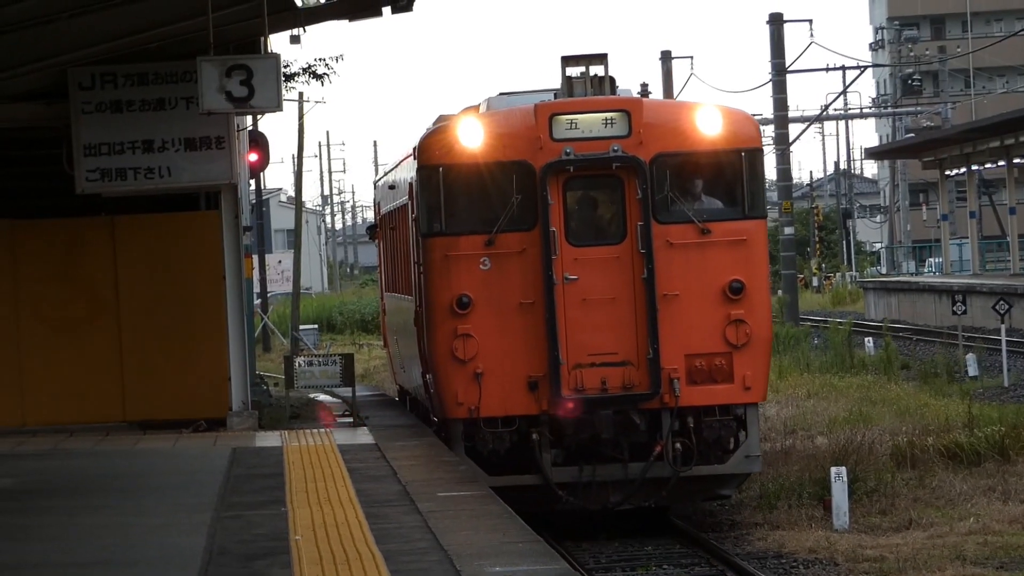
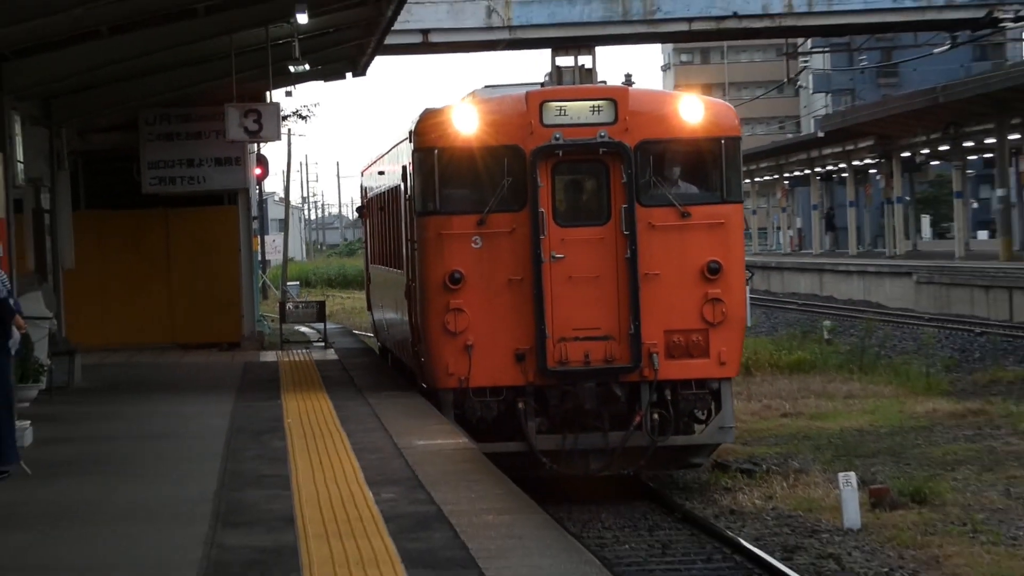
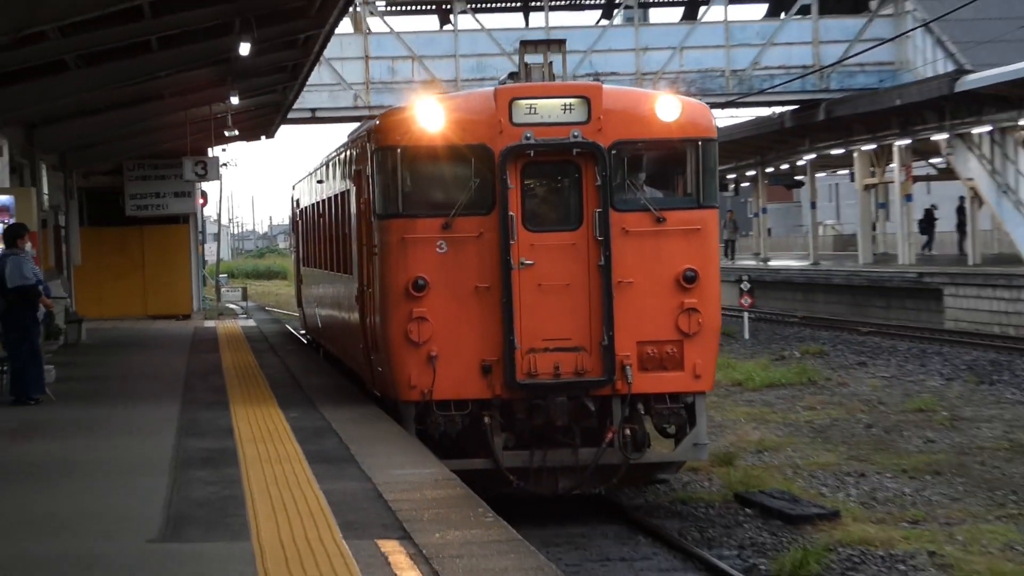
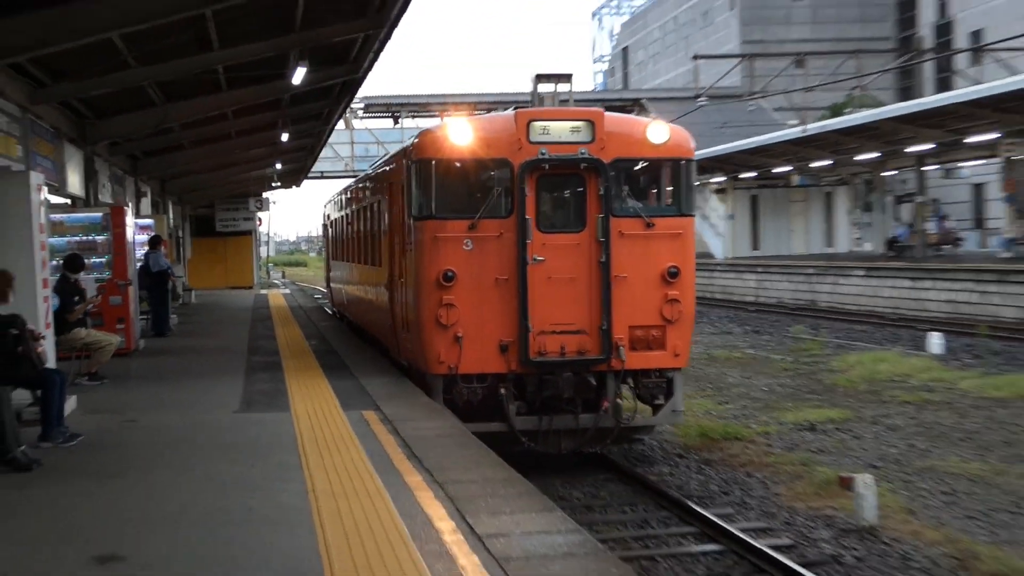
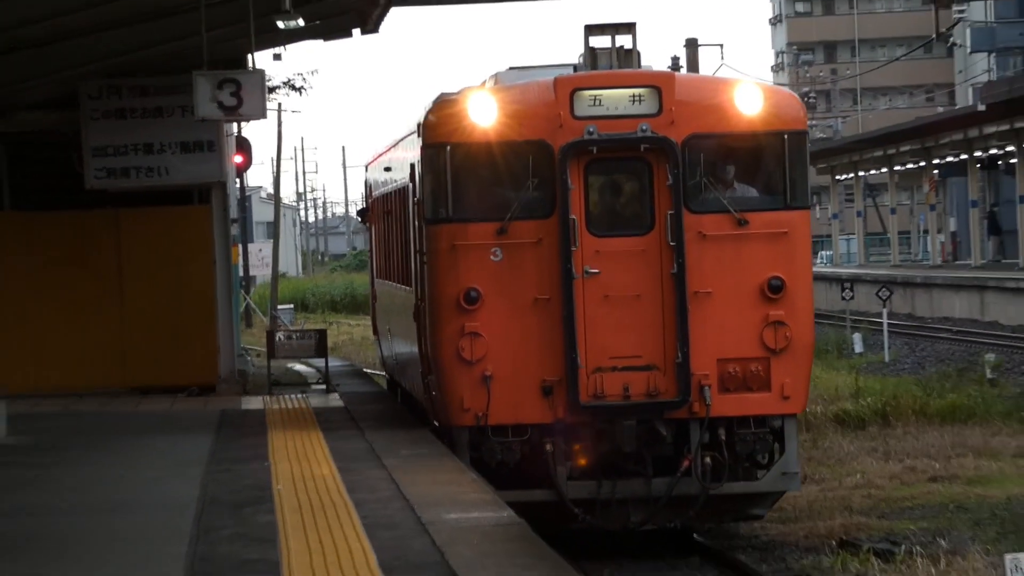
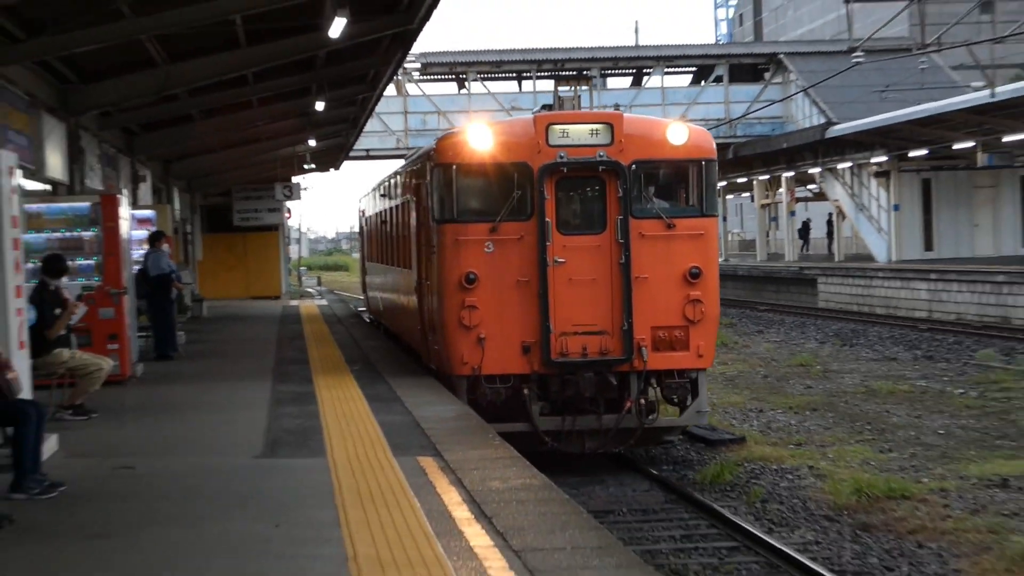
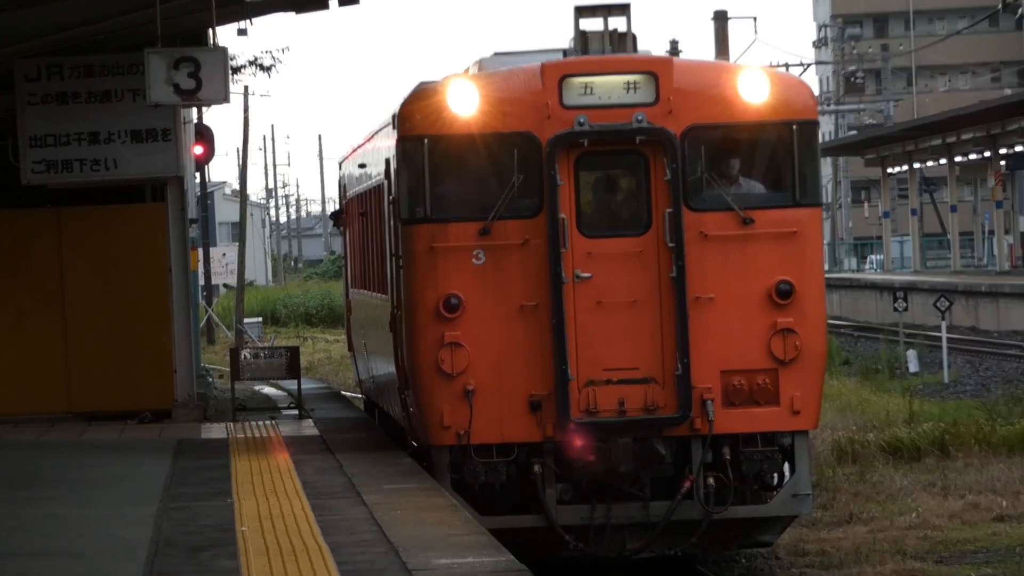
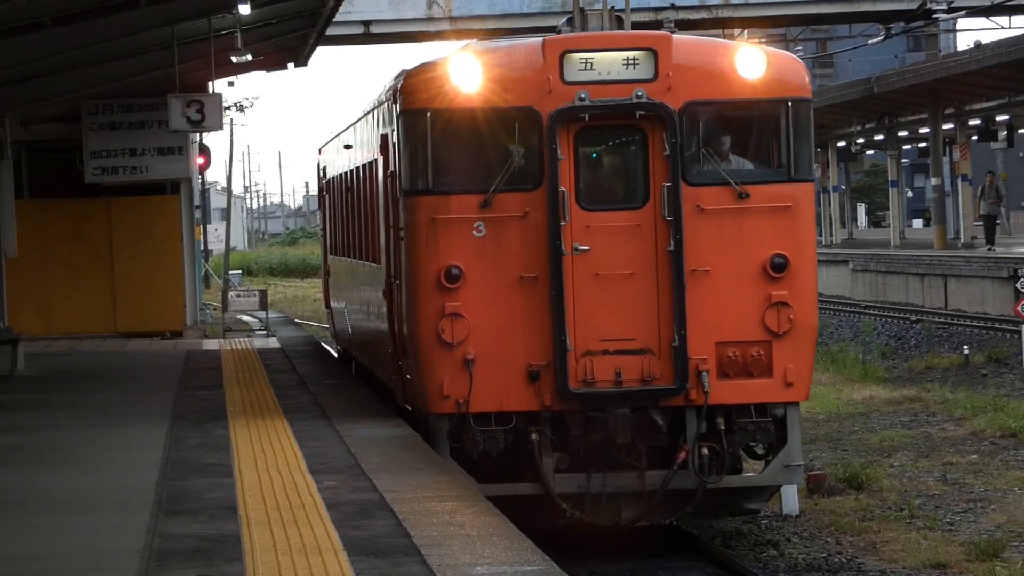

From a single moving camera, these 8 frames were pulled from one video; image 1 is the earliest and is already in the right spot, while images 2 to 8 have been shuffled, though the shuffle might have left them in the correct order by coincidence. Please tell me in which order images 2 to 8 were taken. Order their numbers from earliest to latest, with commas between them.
7, 5, 2, 8, 3, 6, 4
